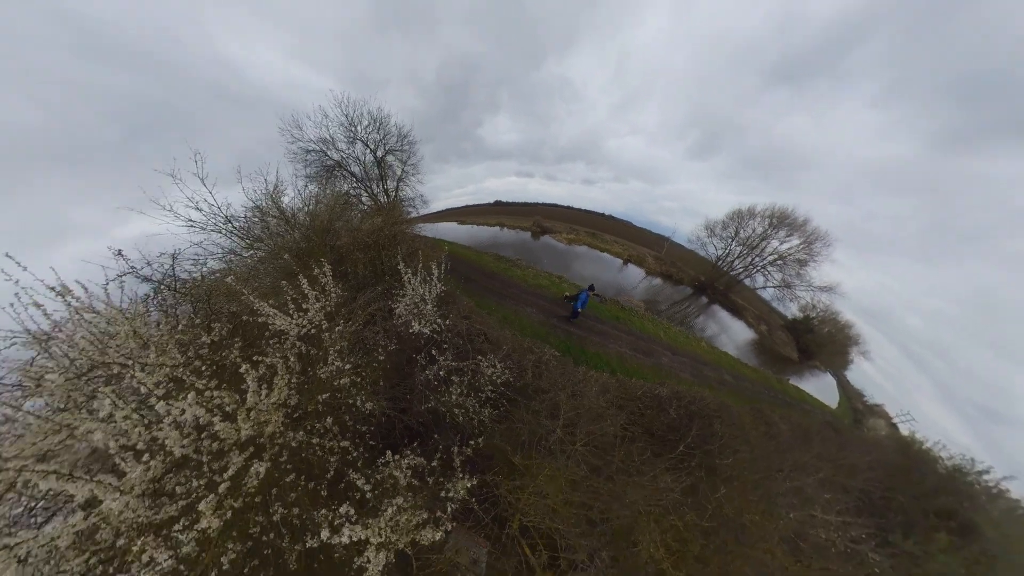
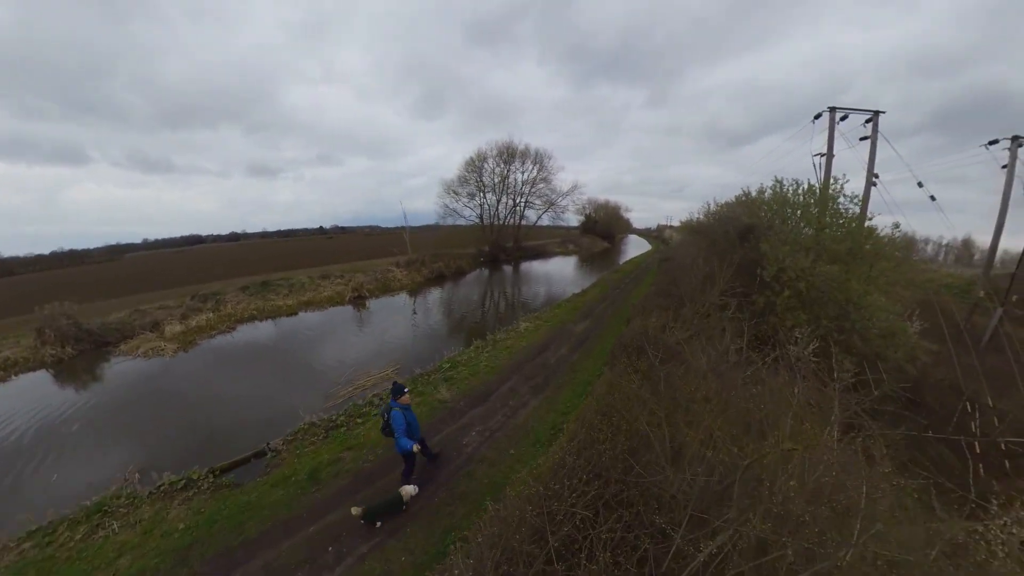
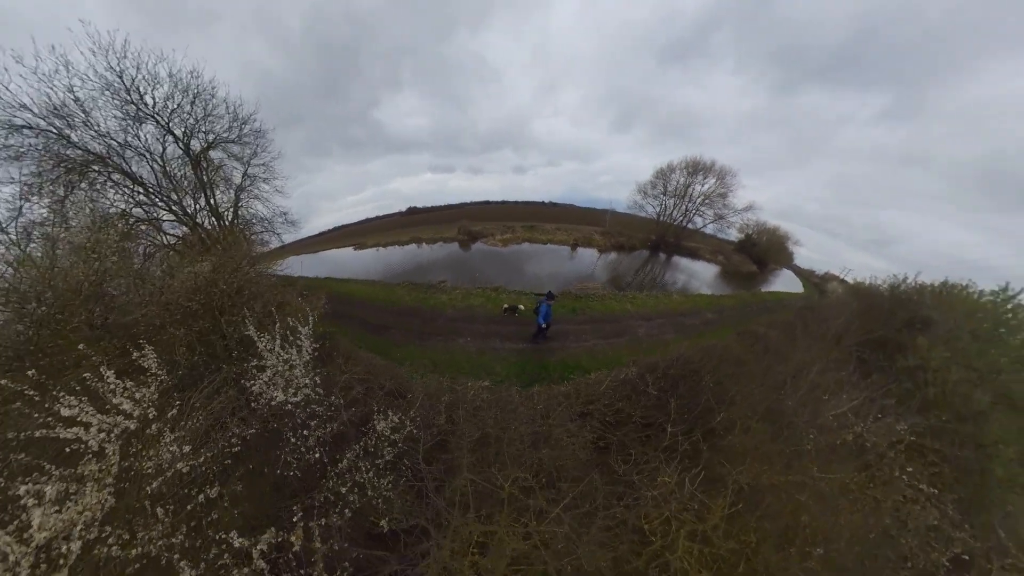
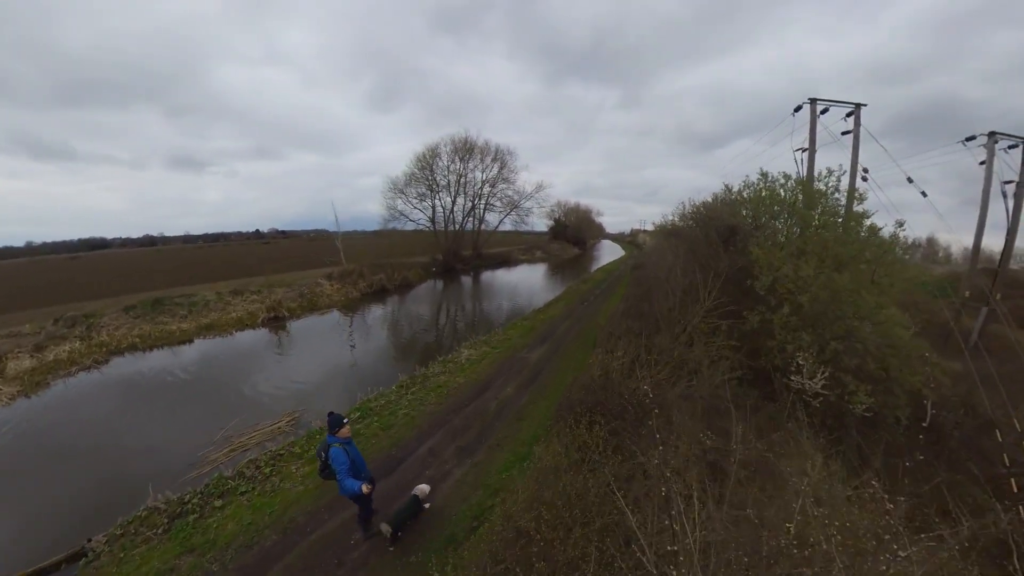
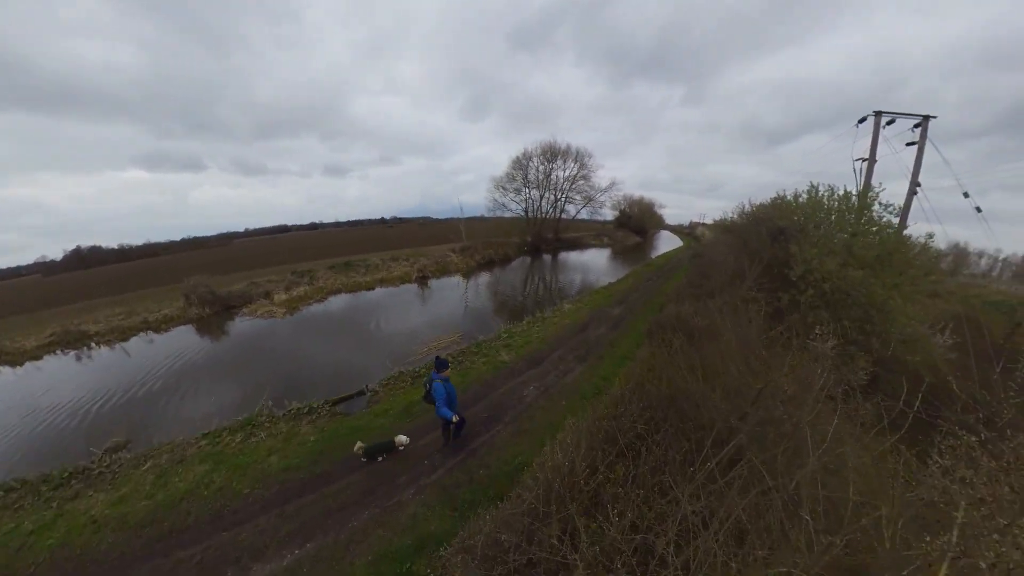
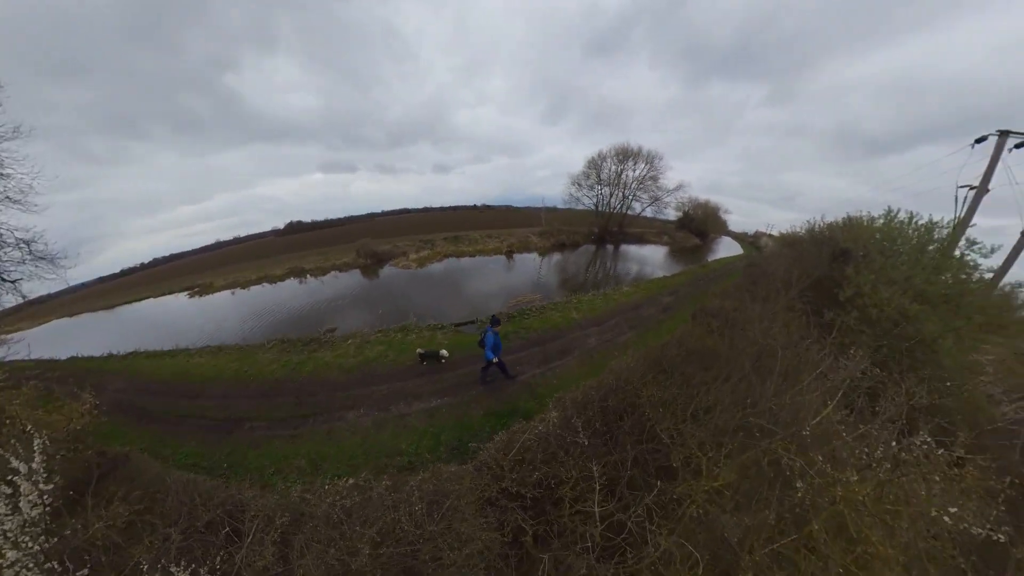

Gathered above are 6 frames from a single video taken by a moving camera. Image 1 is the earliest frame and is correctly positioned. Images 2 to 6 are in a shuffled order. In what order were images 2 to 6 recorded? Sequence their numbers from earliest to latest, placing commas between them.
3, 6, 5, 2, 4
